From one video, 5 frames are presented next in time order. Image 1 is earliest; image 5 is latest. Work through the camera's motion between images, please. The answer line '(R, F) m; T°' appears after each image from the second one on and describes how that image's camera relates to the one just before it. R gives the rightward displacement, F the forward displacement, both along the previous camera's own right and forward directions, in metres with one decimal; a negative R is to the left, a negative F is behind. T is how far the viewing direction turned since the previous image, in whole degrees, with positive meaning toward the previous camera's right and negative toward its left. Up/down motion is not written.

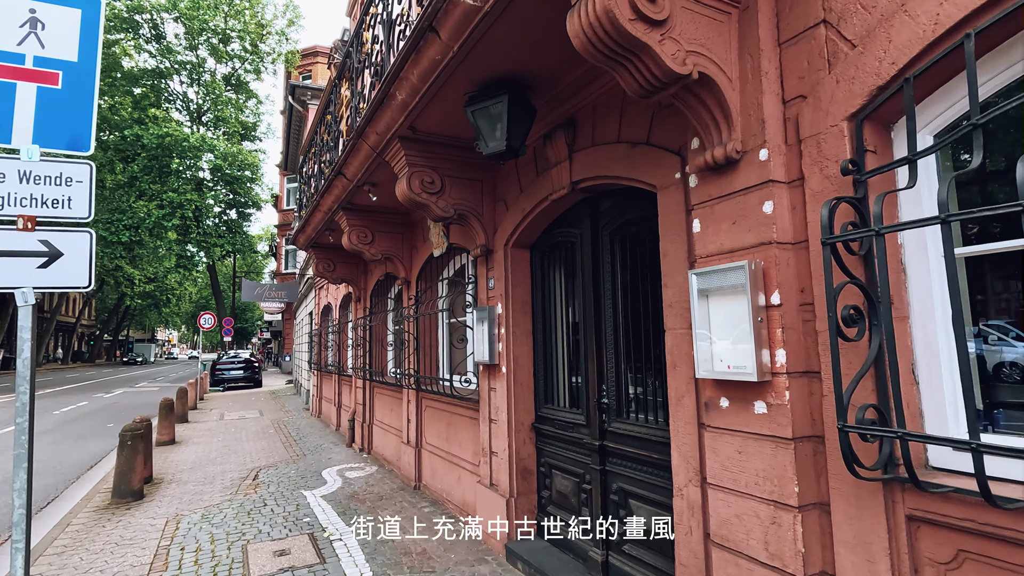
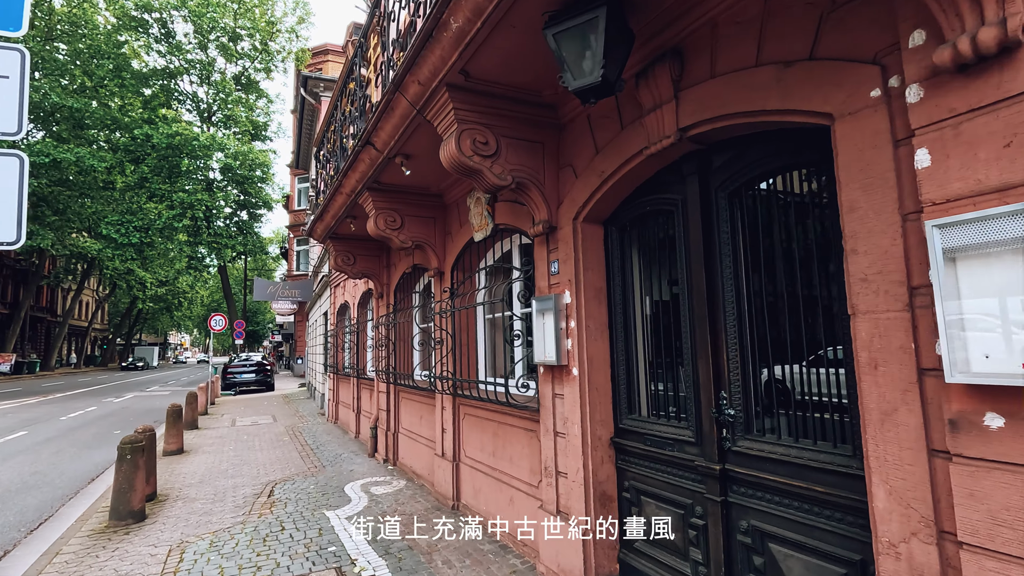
(-0.4, +0.8) m; -1°
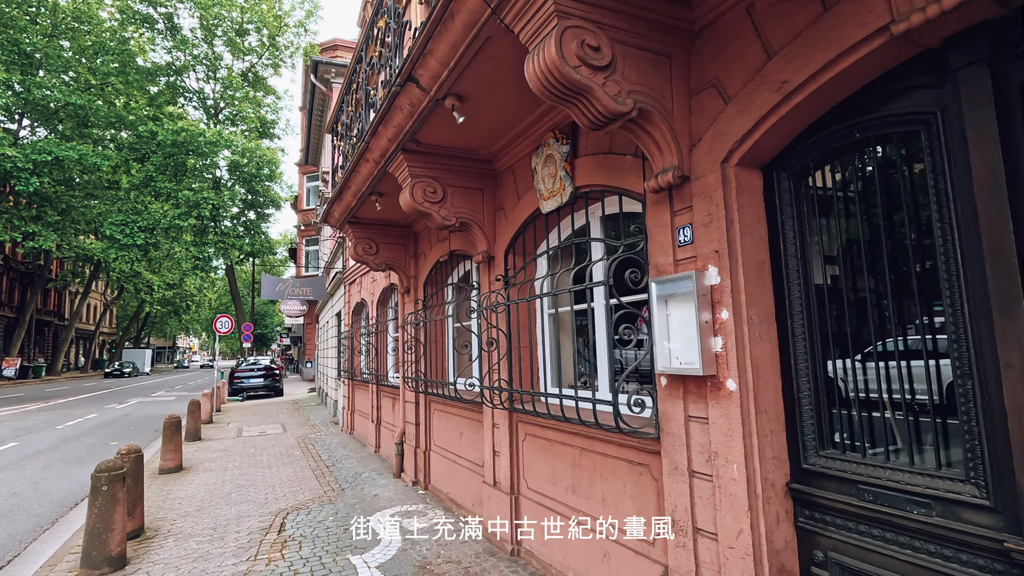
(-0.5, +1.1) m; -1°
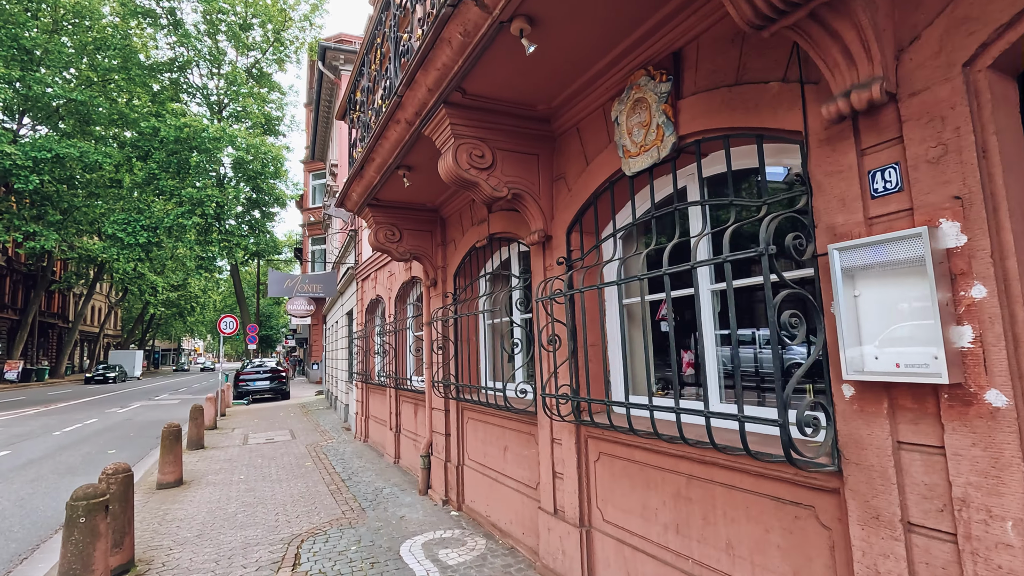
(-0.4, +0.8) m; 0°
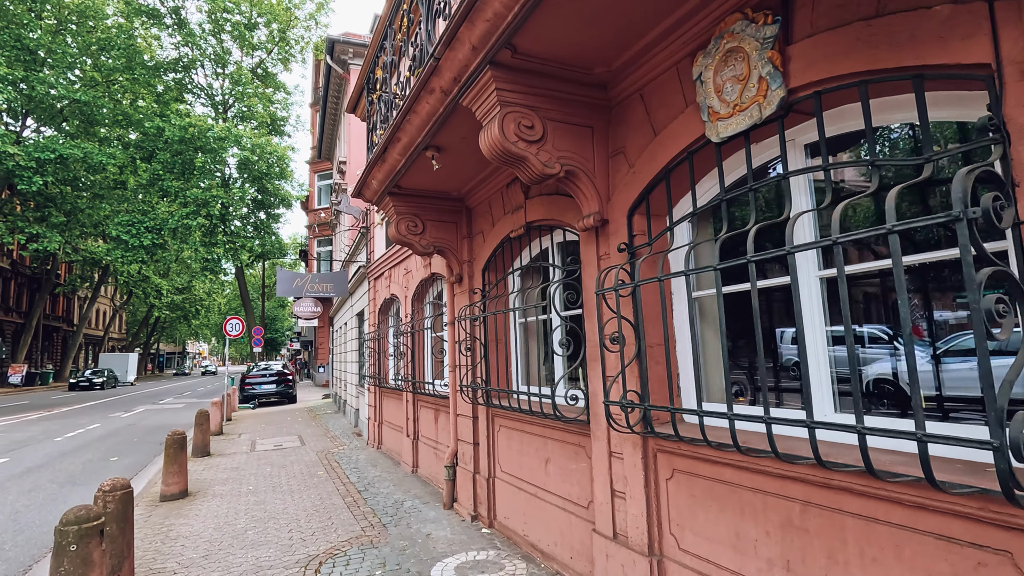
(-0.3, +0.5) m; 0°
